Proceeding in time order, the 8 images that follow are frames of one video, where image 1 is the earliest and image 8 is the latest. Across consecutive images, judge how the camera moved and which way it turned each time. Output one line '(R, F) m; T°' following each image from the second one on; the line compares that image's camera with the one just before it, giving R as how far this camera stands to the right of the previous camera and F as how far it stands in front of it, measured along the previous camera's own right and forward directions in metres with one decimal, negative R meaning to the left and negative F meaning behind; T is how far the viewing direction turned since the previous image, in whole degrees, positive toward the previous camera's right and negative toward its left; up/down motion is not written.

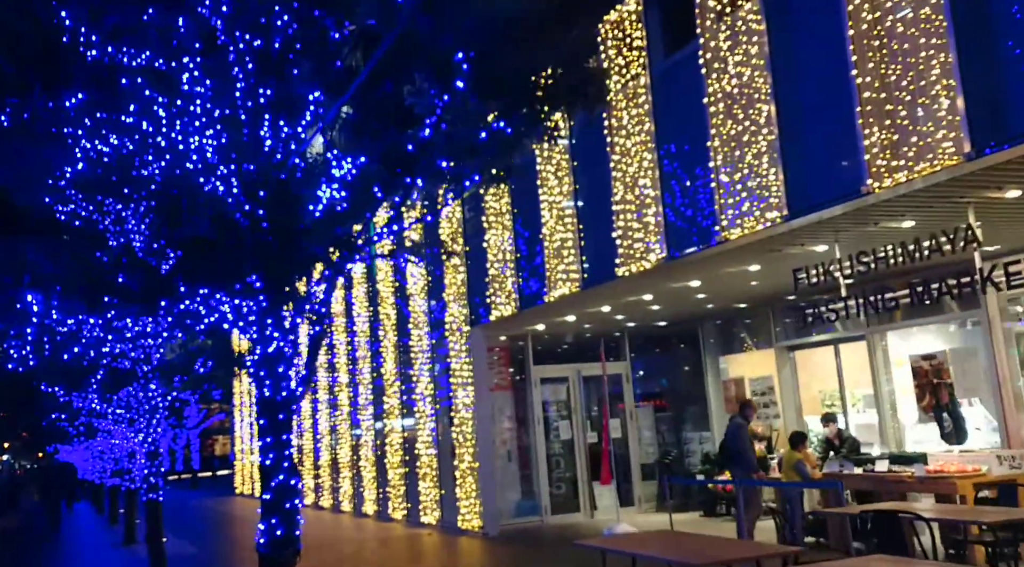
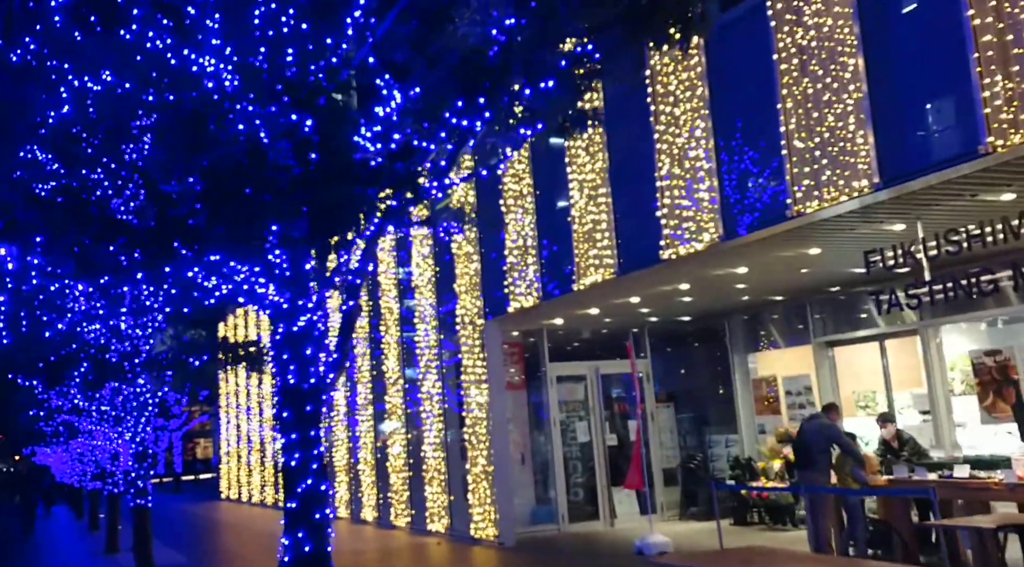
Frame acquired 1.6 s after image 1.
(-0.5, +1.2) m; +1°
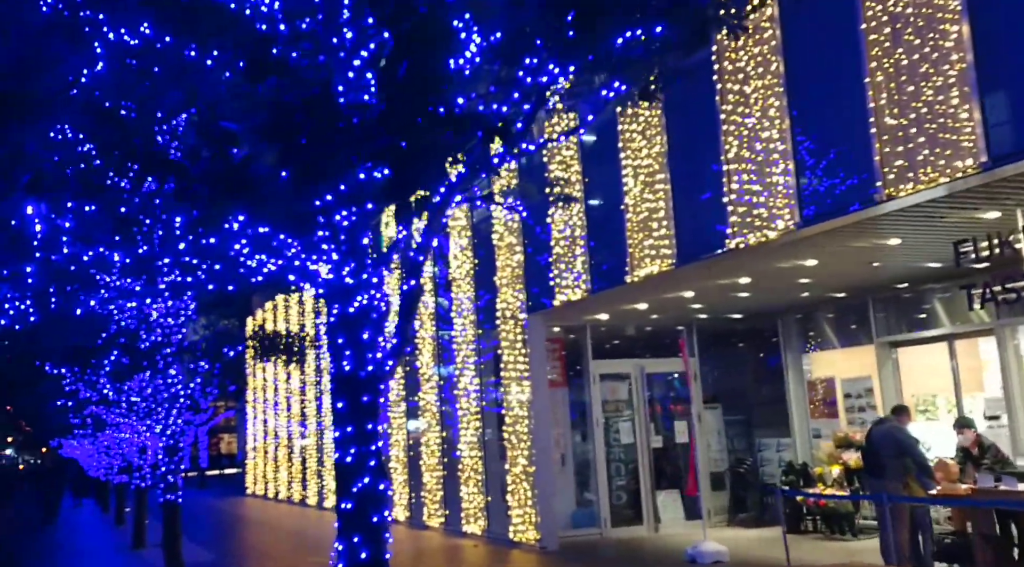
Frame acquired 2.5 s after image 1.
(-0.3, +0.7) m; -1°
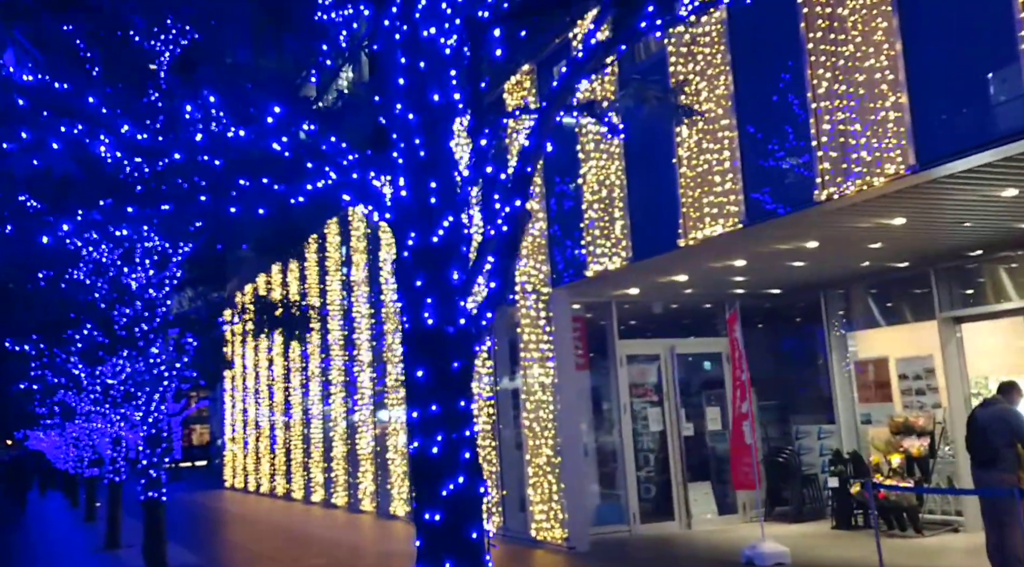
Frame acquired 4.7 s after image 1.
(-0.6, +1.5) m; +1°
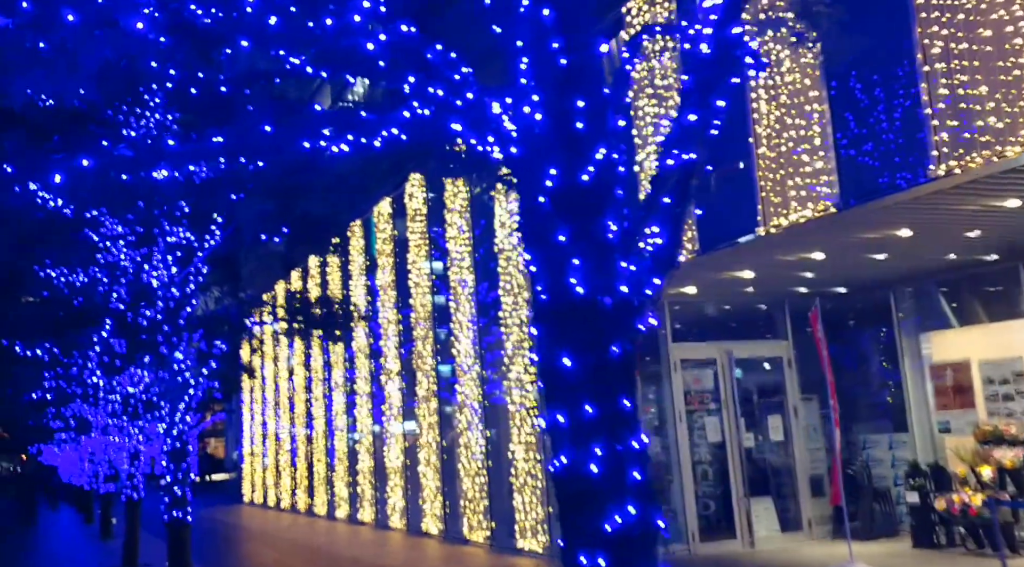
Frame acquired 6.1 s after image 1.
(-0.4, +1.0) m; -1°
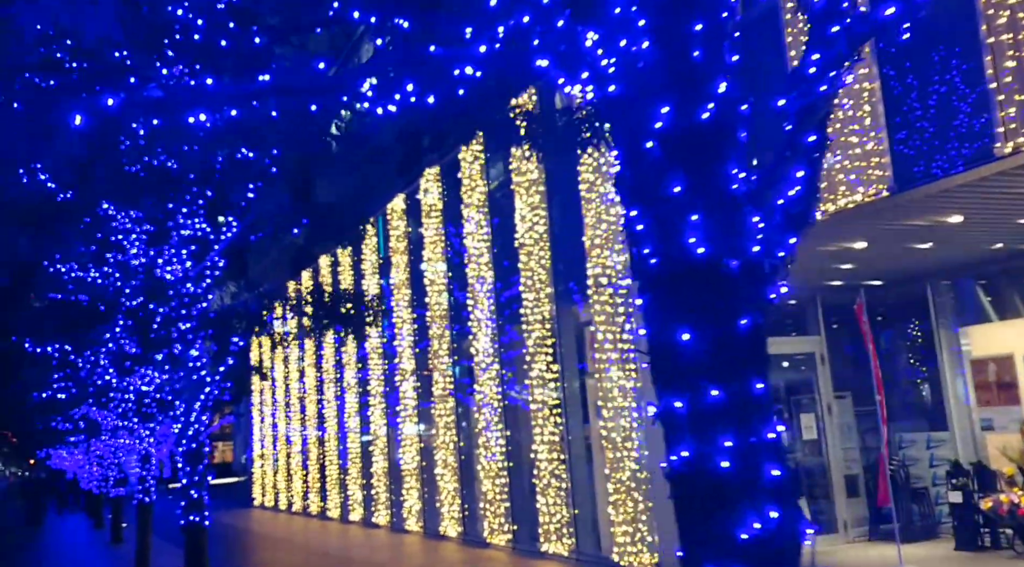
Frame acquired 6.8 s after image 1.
(-0.2, +0.5) m; 0°
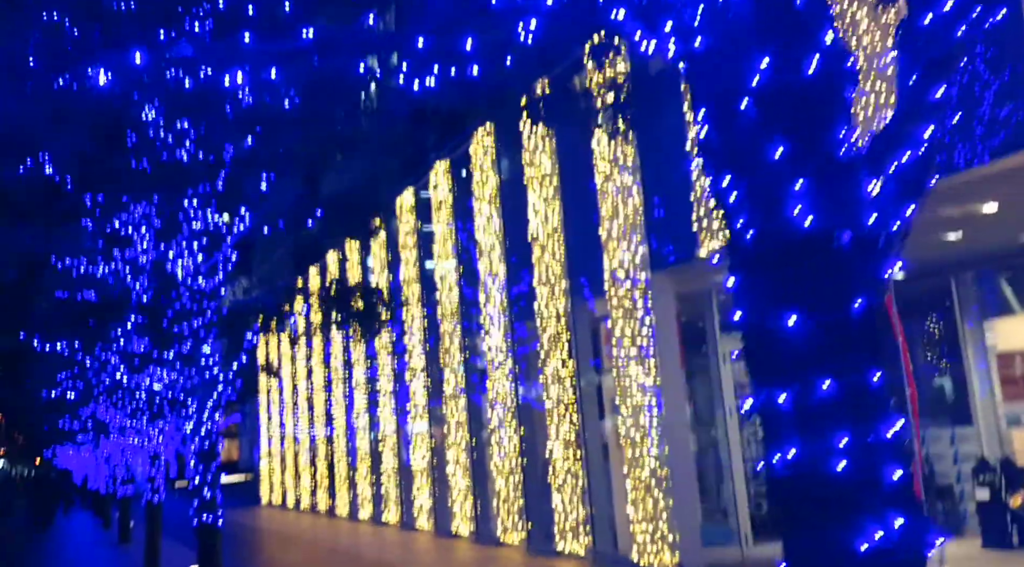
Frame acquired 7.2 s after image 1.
(-0.1, +0.3) m; 0°
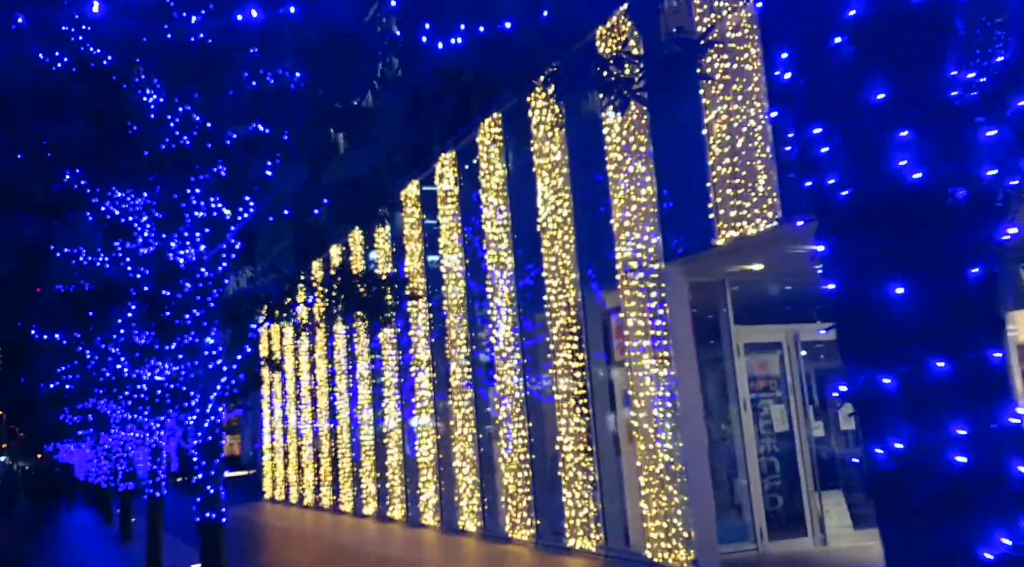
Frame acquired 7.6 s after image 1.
(-0.1, +0.3) m; 0°
